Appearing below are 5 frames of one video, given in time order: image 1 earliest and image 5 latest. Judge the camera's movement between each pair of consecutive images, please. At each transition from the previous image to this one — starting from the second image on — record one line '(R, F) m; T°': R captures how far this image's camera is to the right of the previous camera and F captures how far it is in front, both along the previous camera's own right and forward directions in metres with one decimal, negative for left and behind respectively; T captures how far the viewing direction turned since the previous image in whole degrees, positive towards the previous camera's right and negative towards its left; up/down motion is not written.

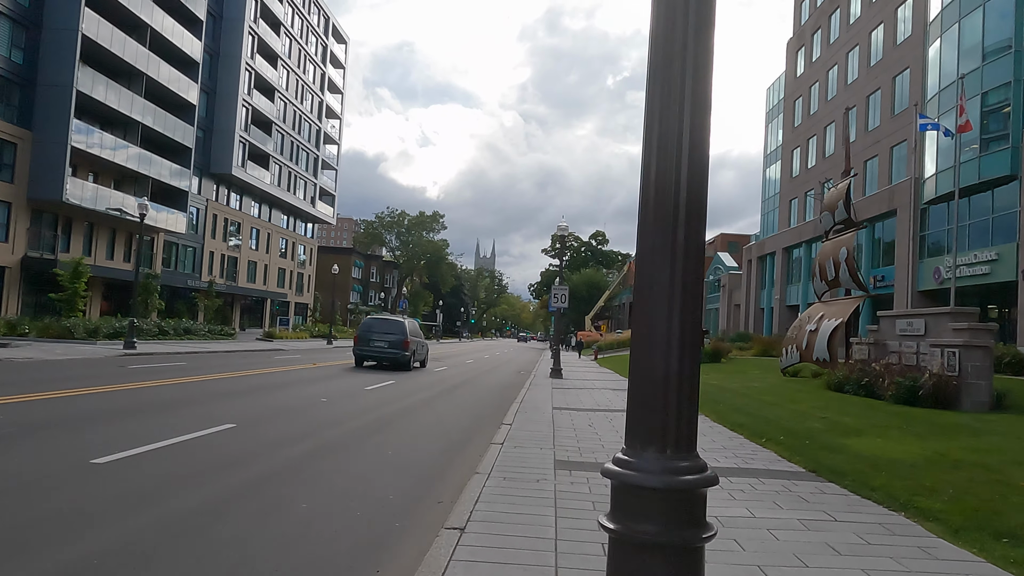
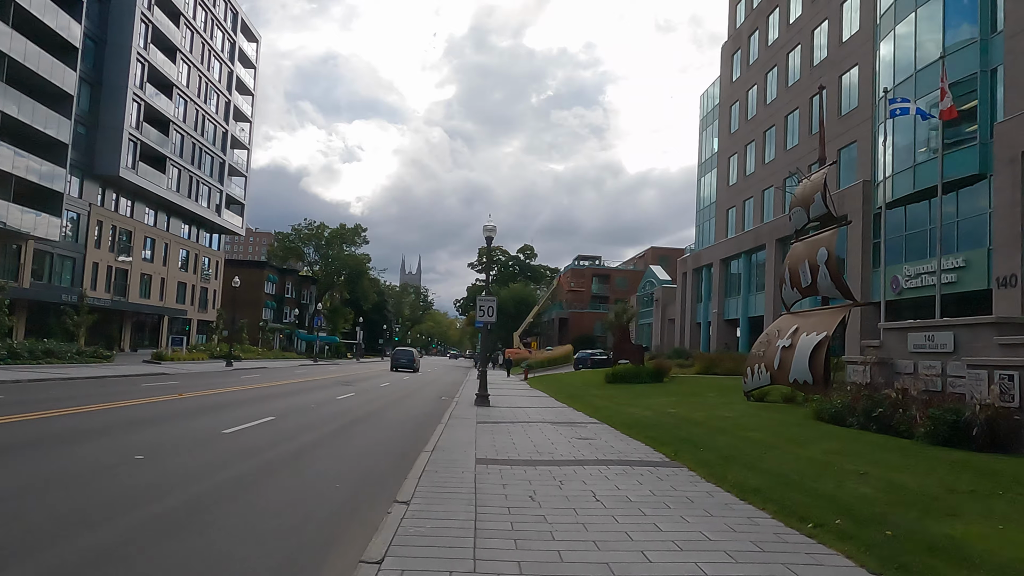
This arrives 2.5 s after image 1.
(+0.3, +4.1) m; +5°
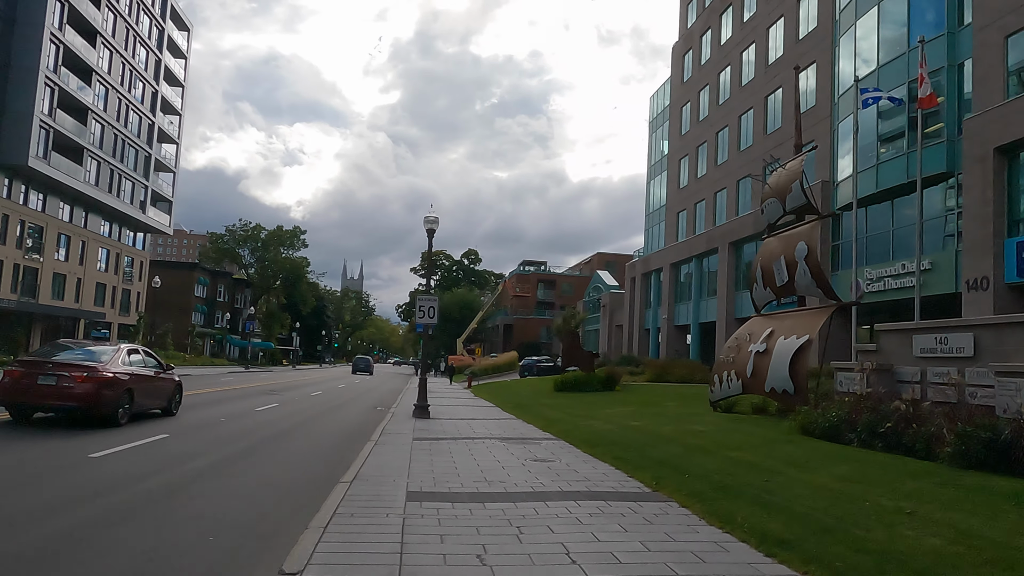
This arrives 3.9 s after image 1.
(0.0, +2.2) m; +4°
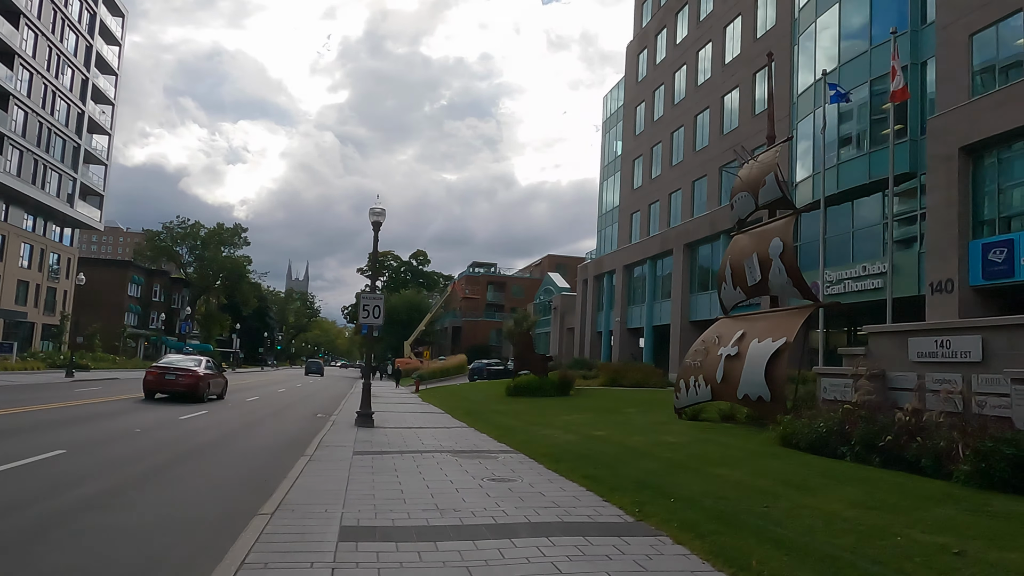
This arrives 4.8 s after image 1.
(-0.1, +1.4) m; +4°
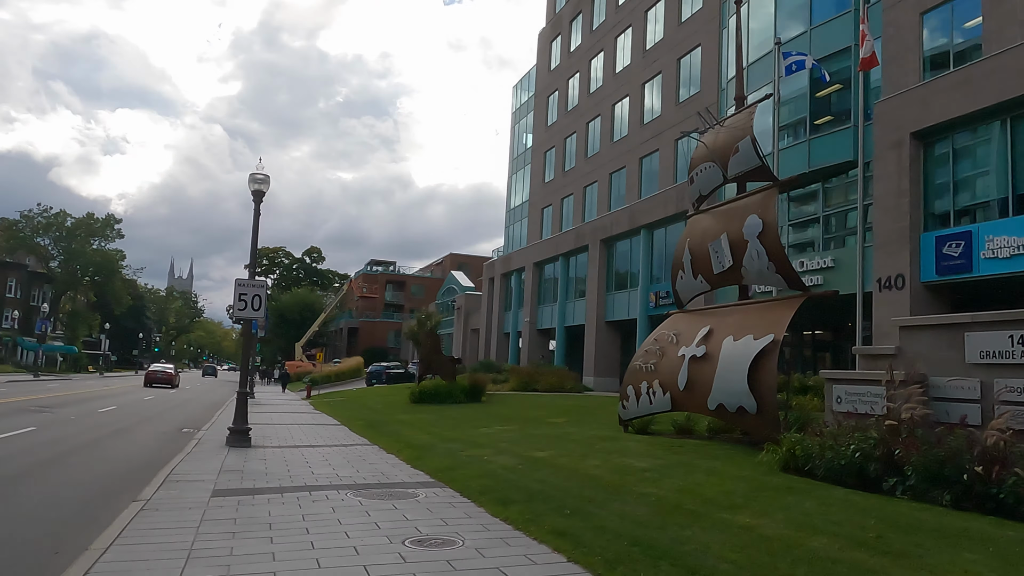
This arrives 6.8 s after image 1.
(-0.4, +3.2) m; +8°
